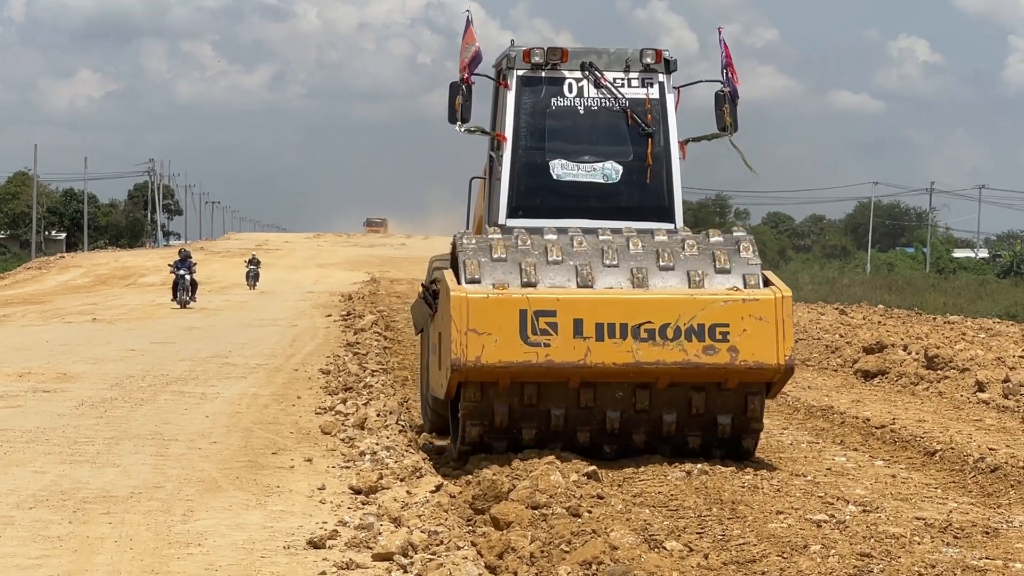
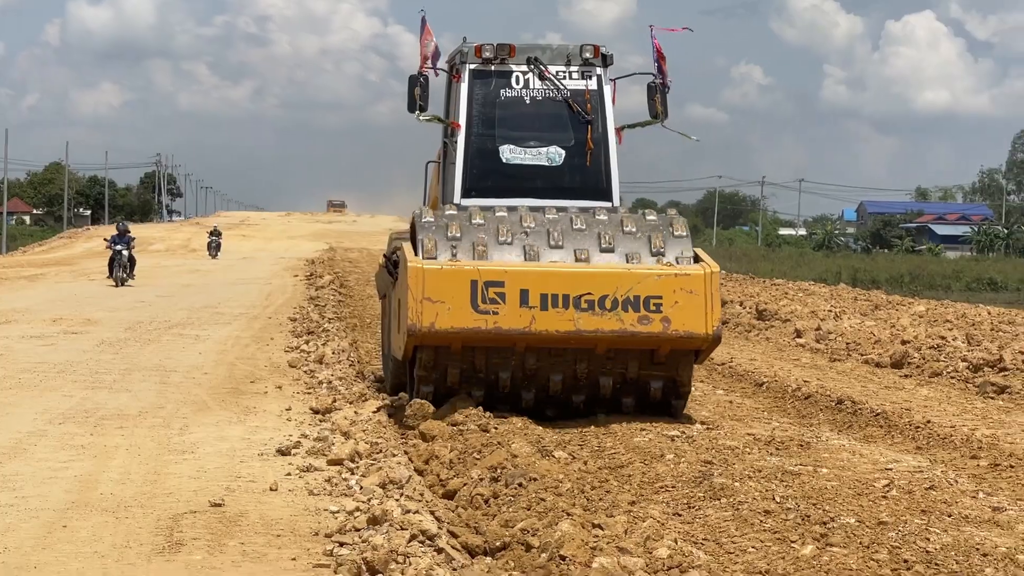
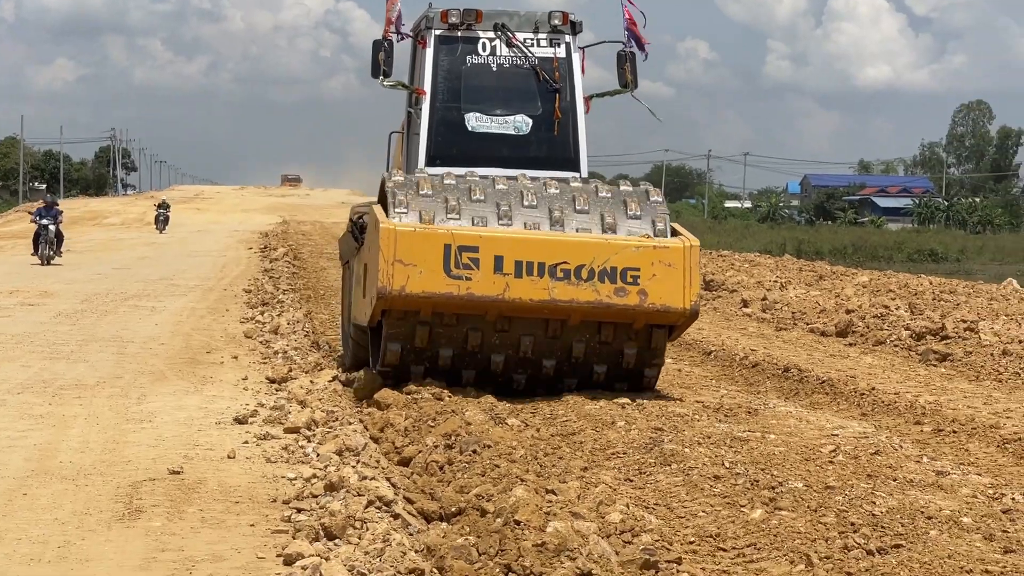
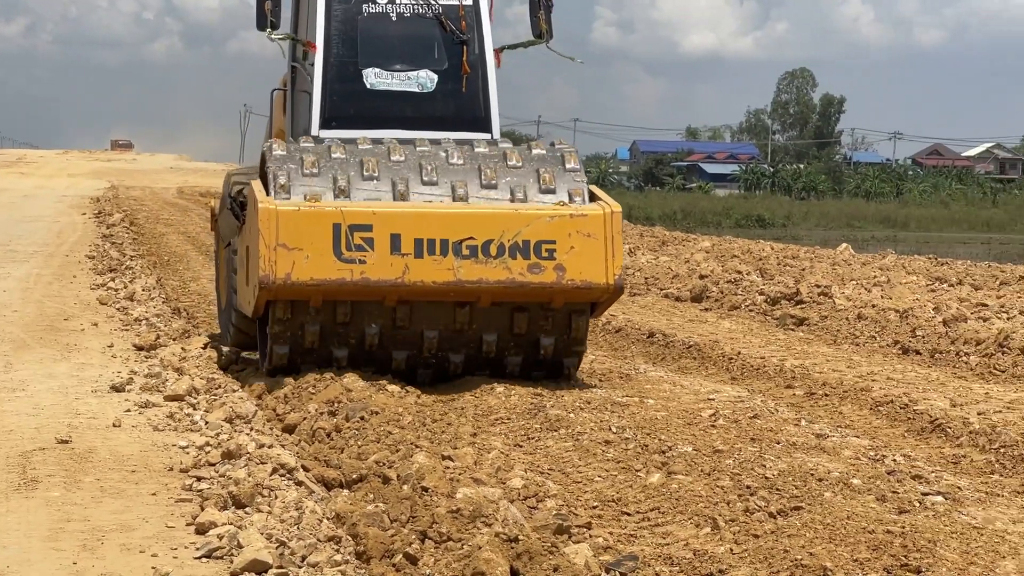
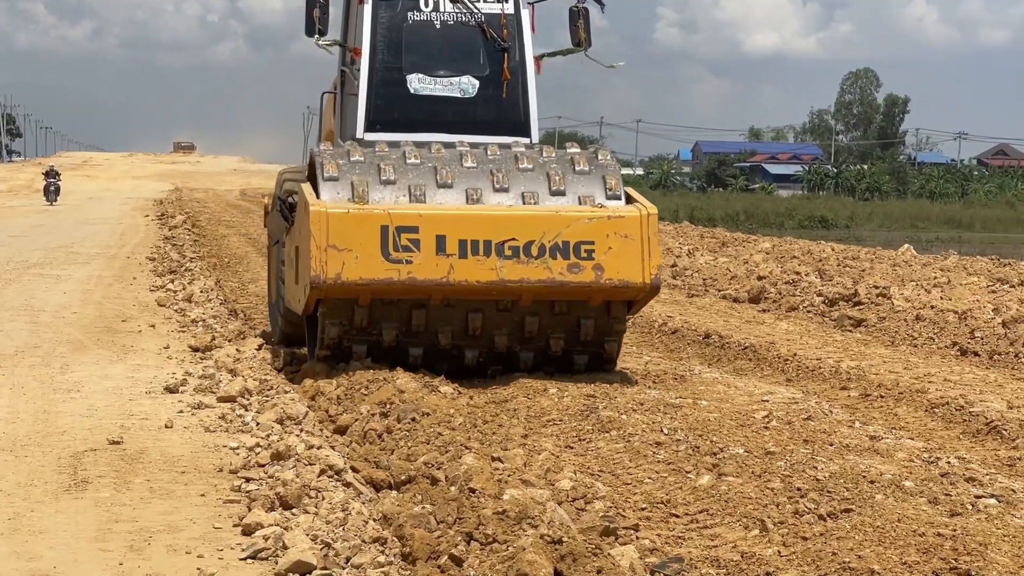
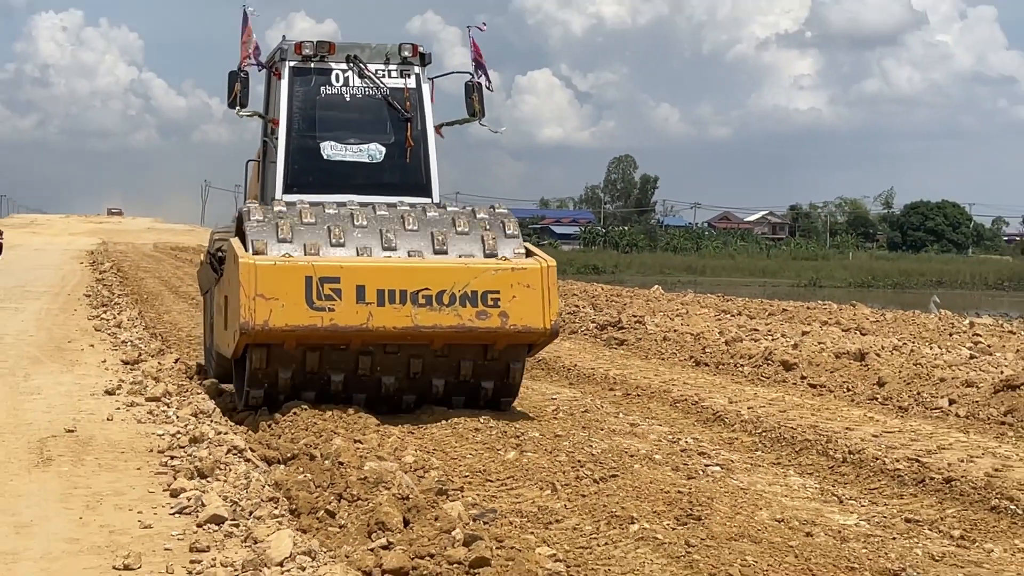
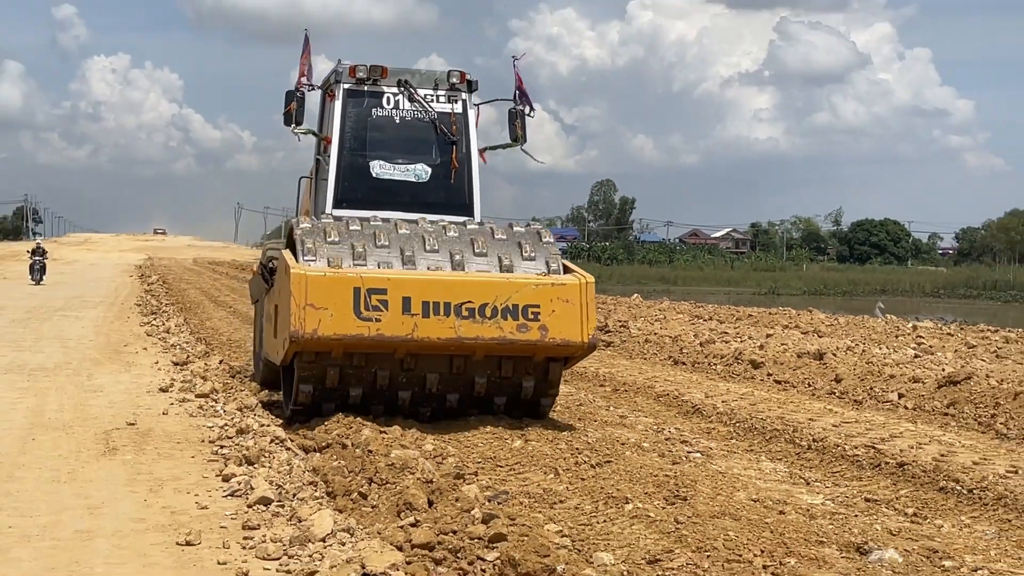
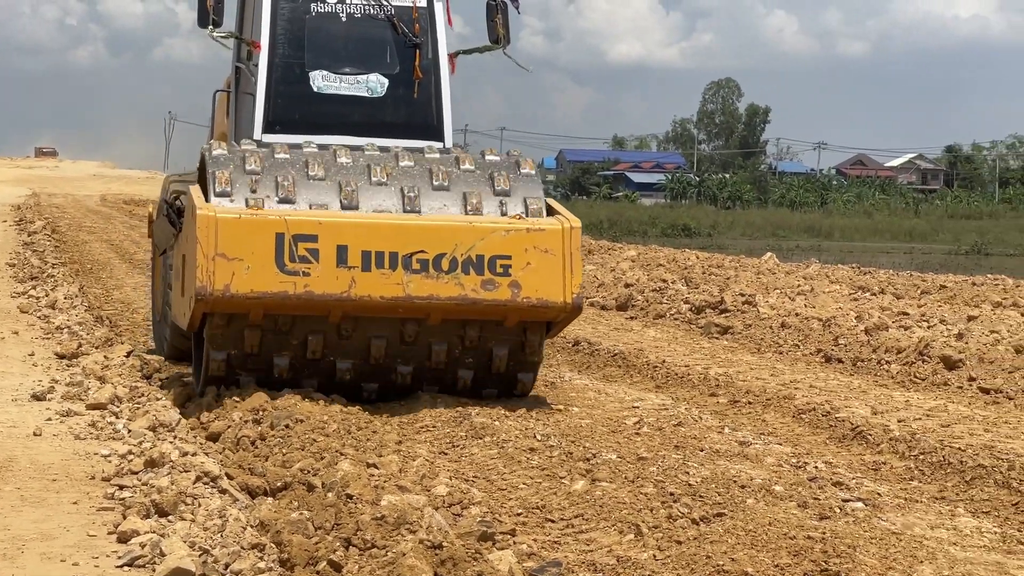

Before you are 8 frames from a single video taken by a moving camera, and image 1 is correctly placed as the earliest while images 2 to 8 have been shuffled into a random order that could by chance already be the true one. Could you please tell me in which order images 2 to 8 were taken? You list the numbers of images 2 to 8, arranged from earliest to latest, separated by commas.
2, 3, 5, 4, 8, 6, 7
